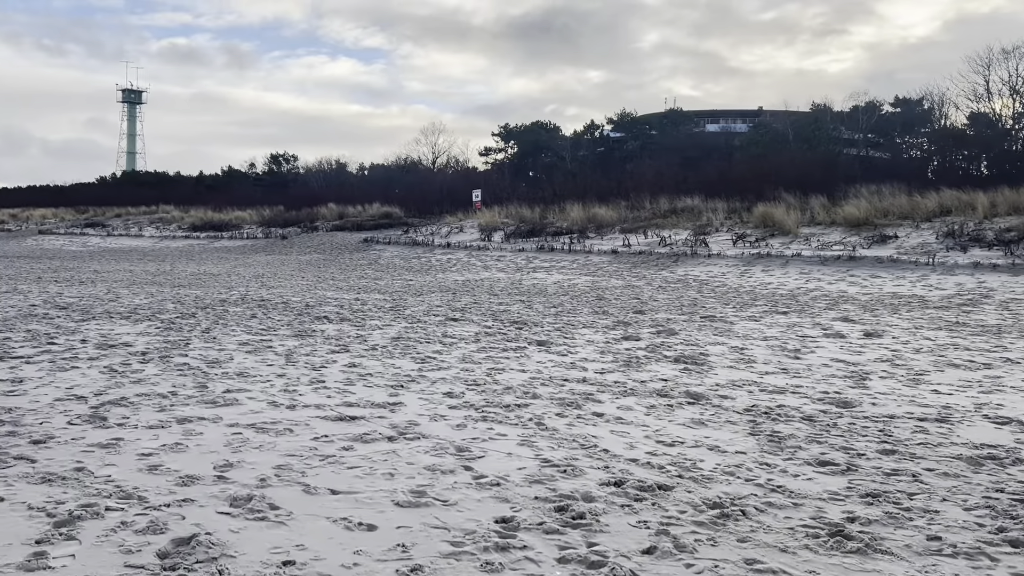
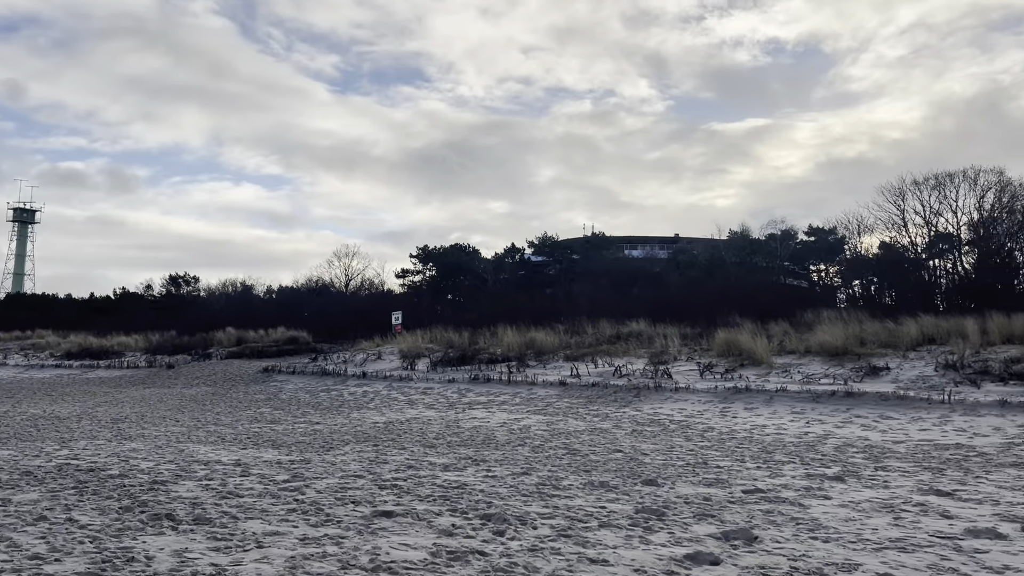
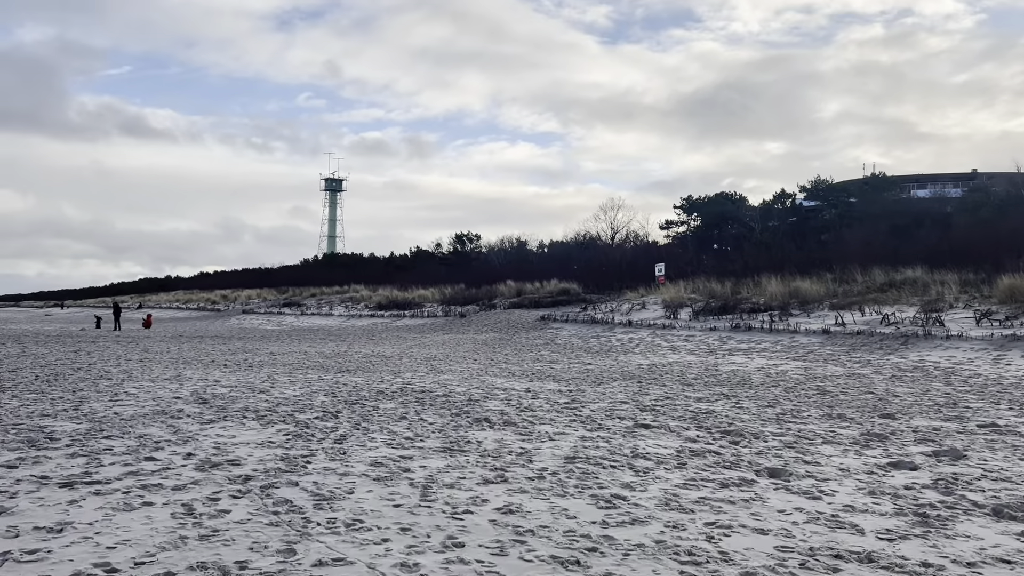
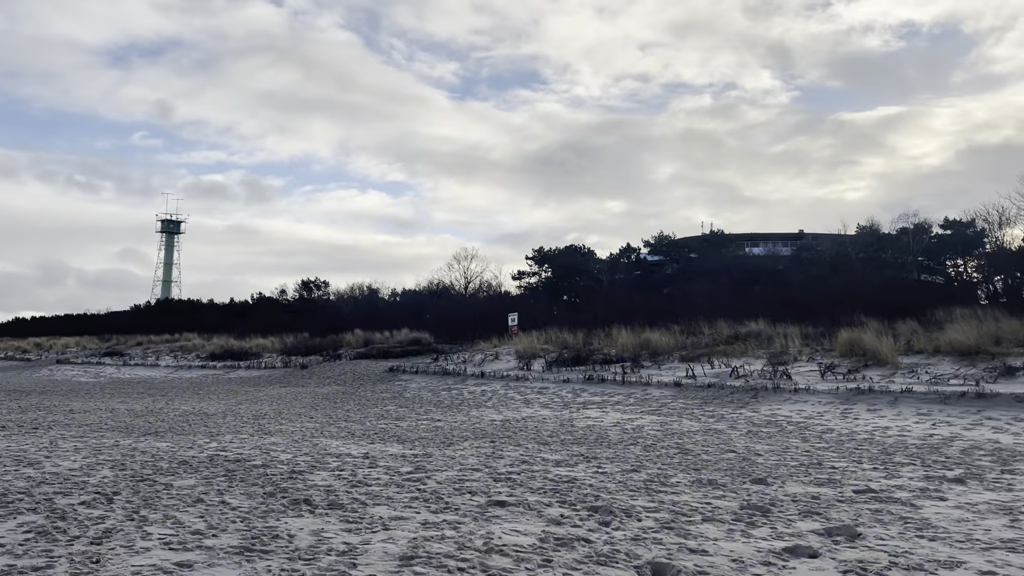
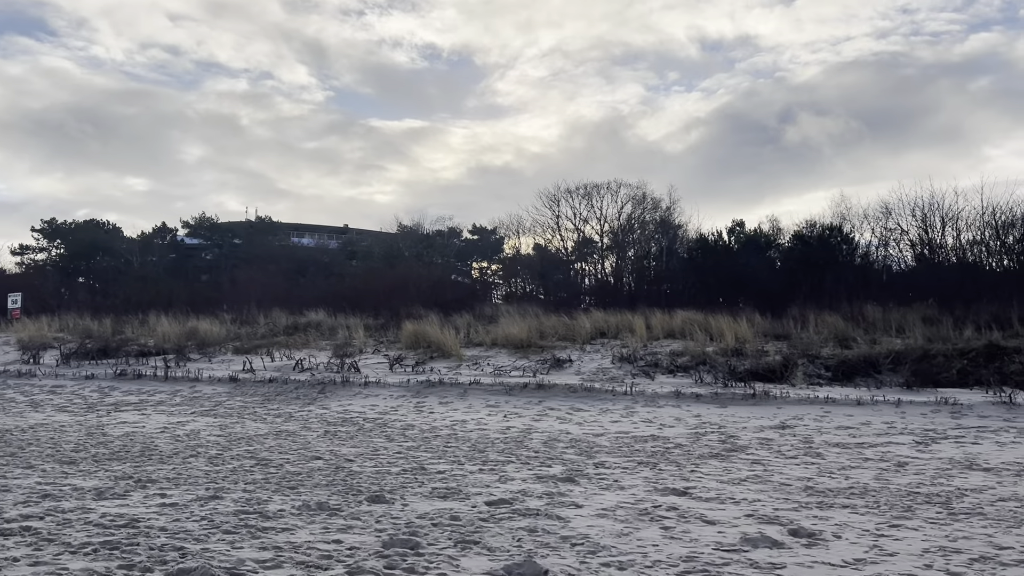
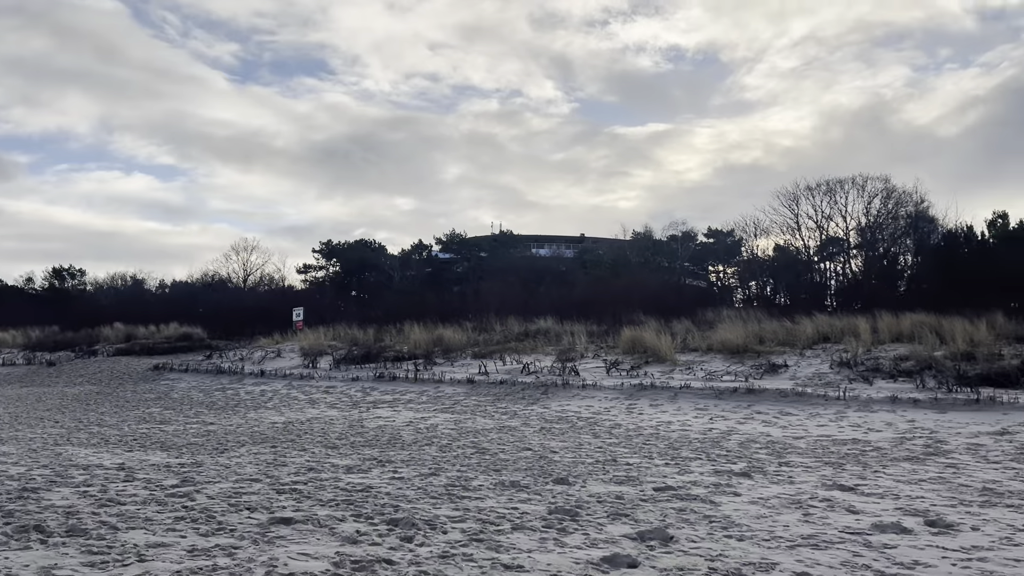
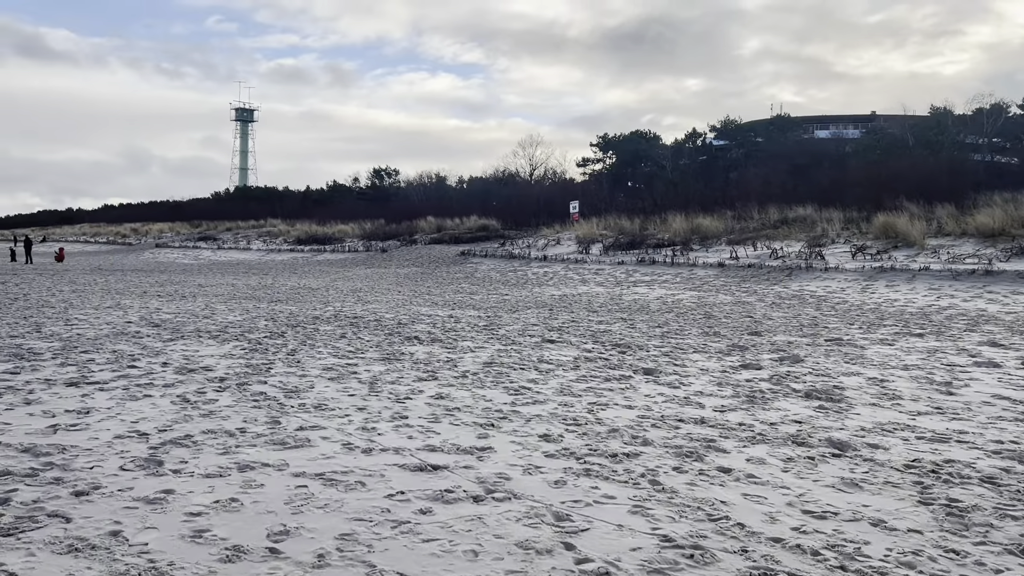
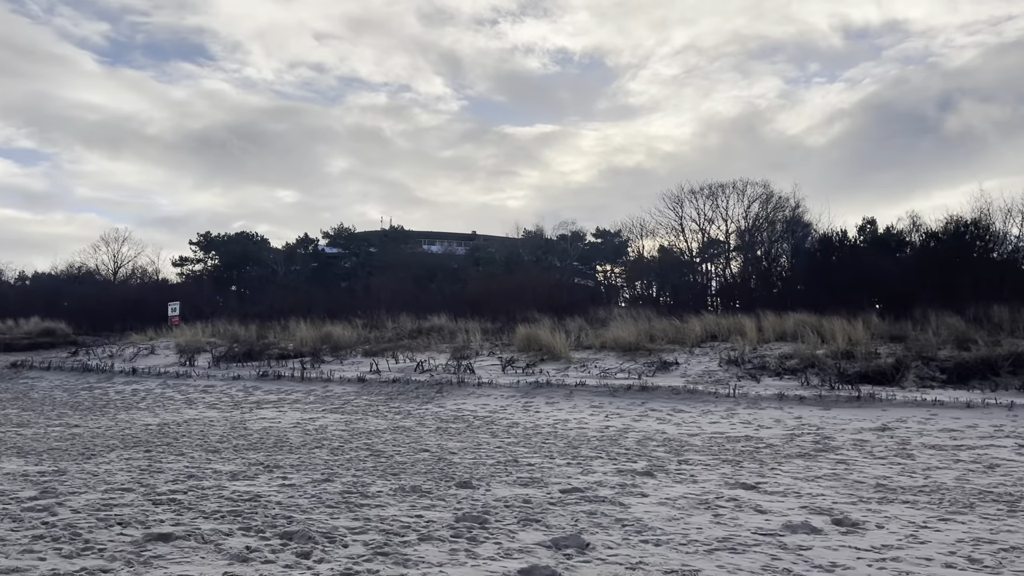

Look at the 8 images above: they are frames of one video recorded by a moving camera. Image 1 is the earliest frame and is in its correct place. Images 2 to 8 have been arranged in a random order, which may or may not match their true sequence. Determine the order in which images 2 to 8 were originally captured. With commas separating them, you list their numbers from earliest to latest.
7, 3, 4, 2, 6, 8, 5
